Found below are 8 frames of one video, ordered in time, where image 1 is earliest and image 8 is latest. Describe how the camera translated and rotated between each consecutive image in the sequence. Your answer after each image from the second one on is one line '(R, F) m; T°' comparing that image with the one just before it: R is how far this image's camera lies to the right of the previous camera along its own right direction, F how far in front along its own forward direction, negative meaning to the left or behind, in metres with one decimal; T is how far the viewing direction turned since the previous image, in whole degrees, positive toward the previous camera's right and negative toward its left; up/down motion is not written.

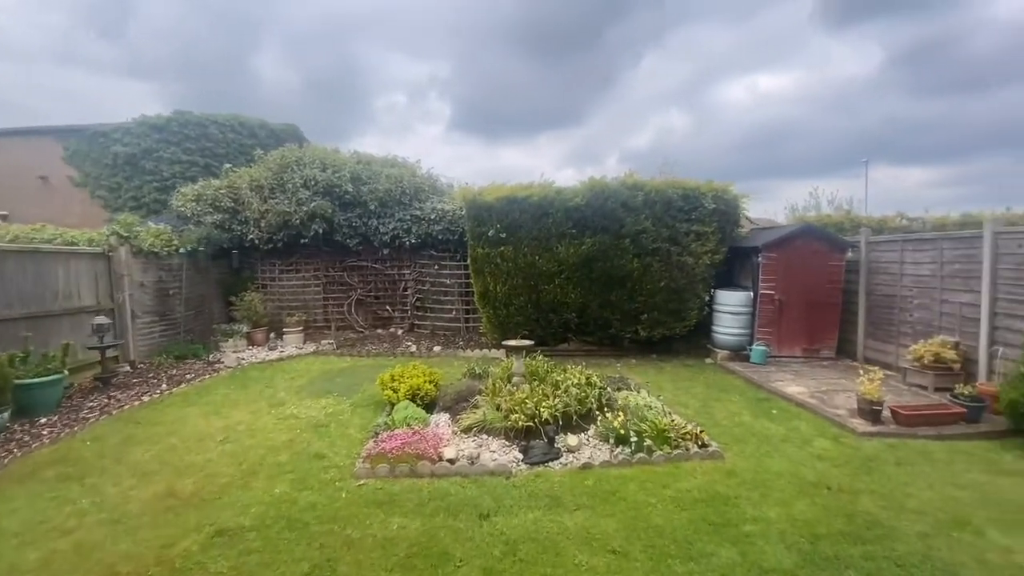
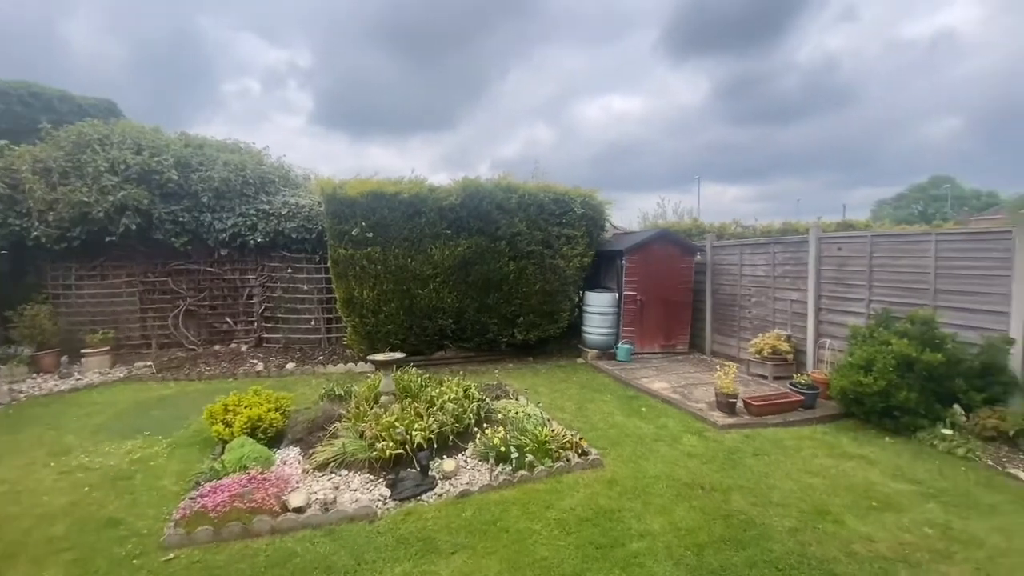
(+0.1, +0.5) m; +15°
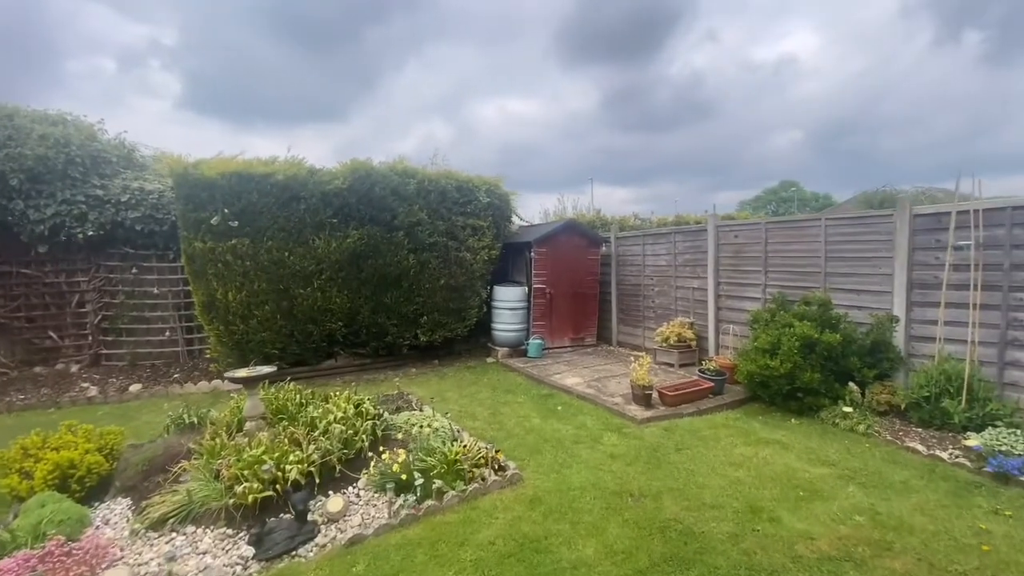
(0.0, +0.7) m; +12°
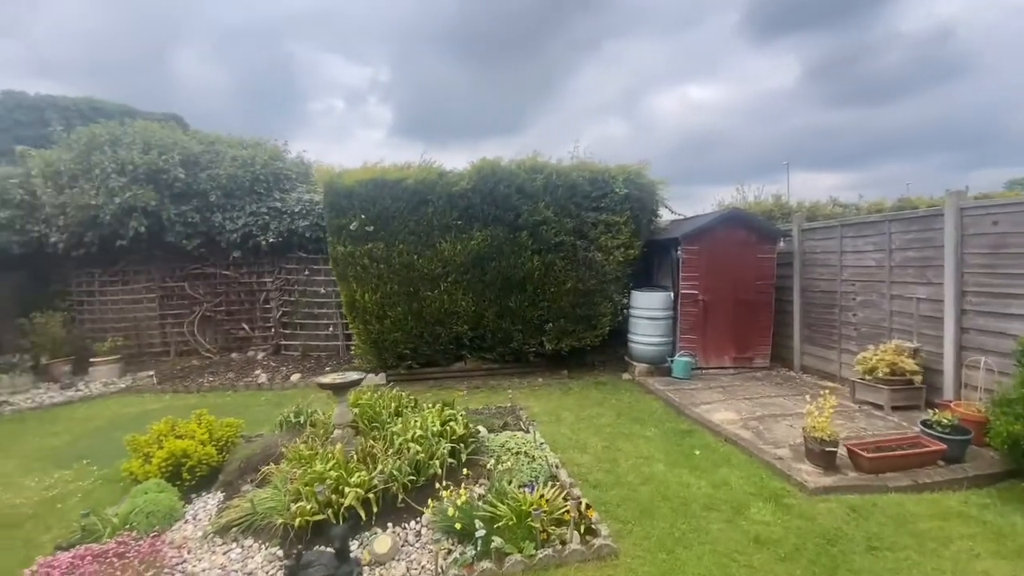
(+0.5, +0.9) m; -21°
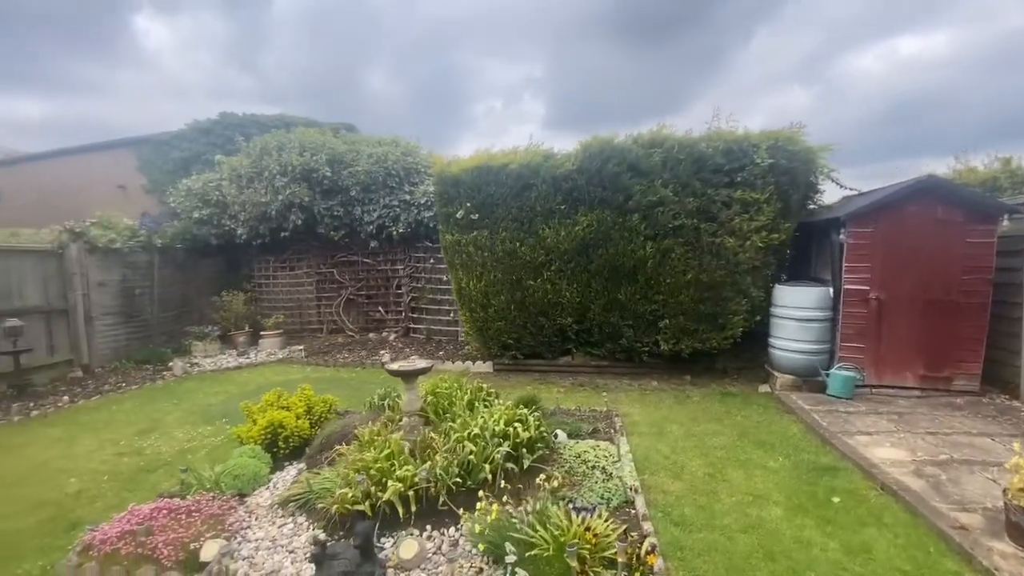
(+0.6, +0.5) m; -18°
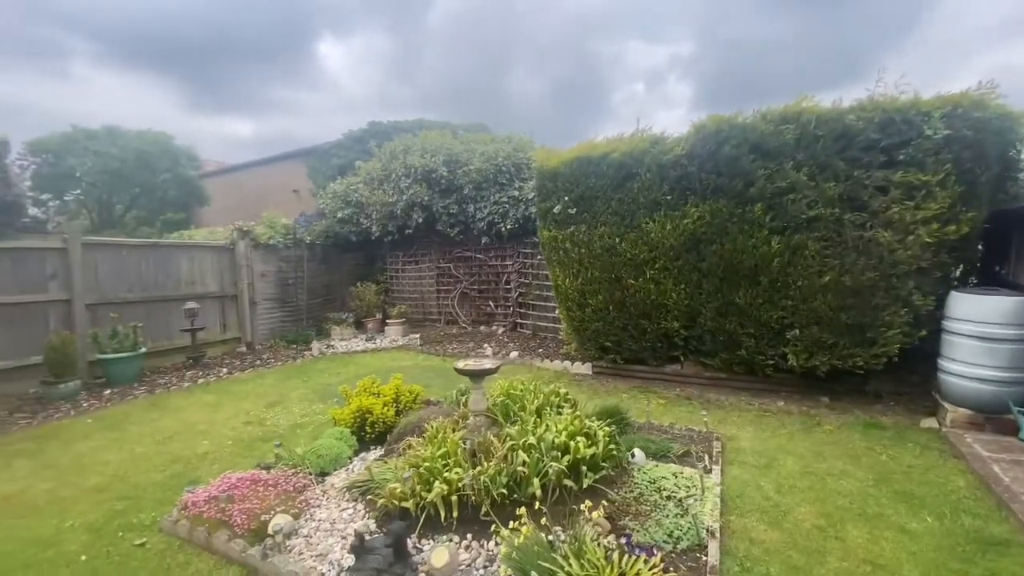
(+0.5, +0.3) m; -16°
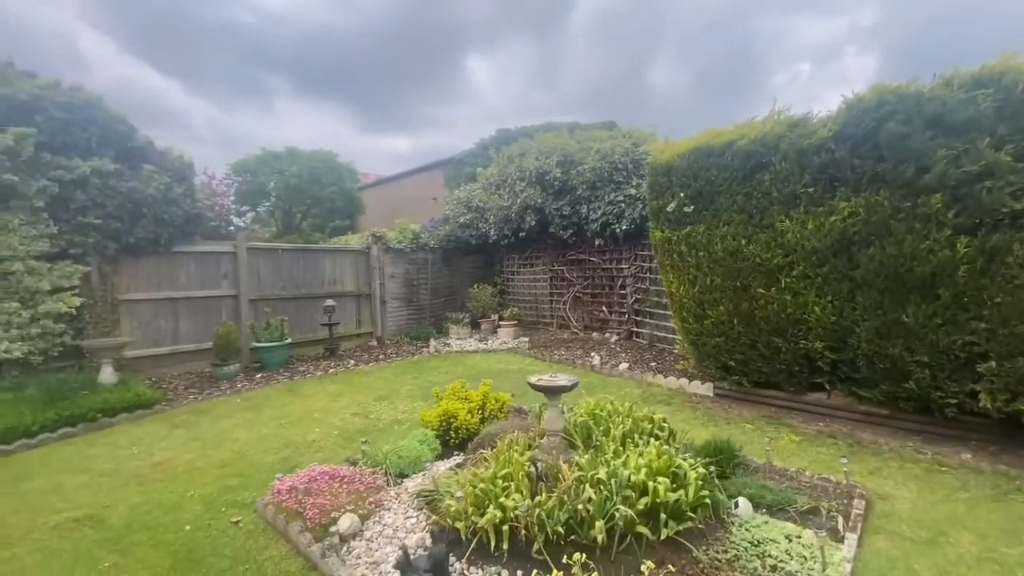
(+0.4, +0.3) m; -16°
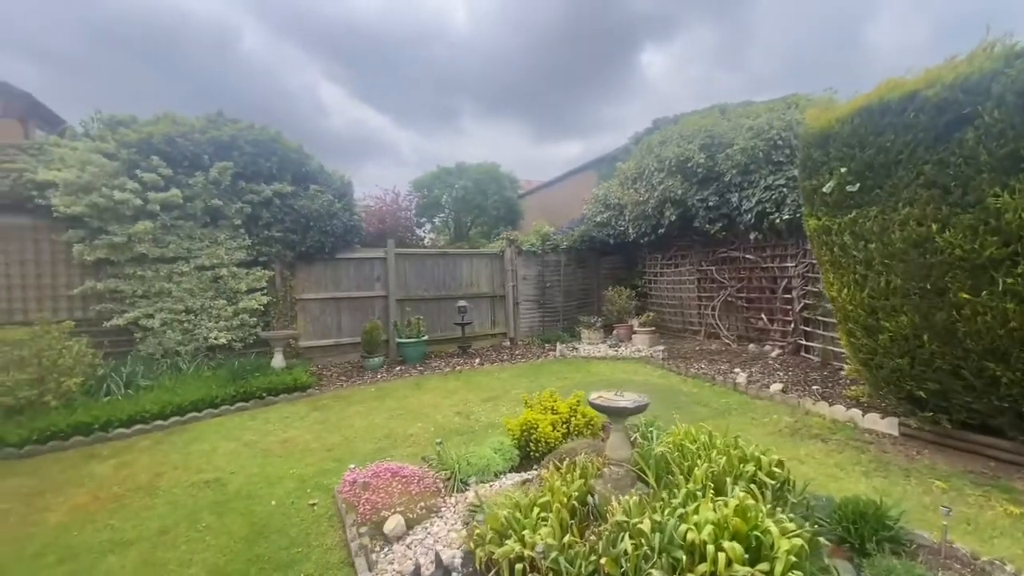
(+0.8, +0.5) m; -21°
